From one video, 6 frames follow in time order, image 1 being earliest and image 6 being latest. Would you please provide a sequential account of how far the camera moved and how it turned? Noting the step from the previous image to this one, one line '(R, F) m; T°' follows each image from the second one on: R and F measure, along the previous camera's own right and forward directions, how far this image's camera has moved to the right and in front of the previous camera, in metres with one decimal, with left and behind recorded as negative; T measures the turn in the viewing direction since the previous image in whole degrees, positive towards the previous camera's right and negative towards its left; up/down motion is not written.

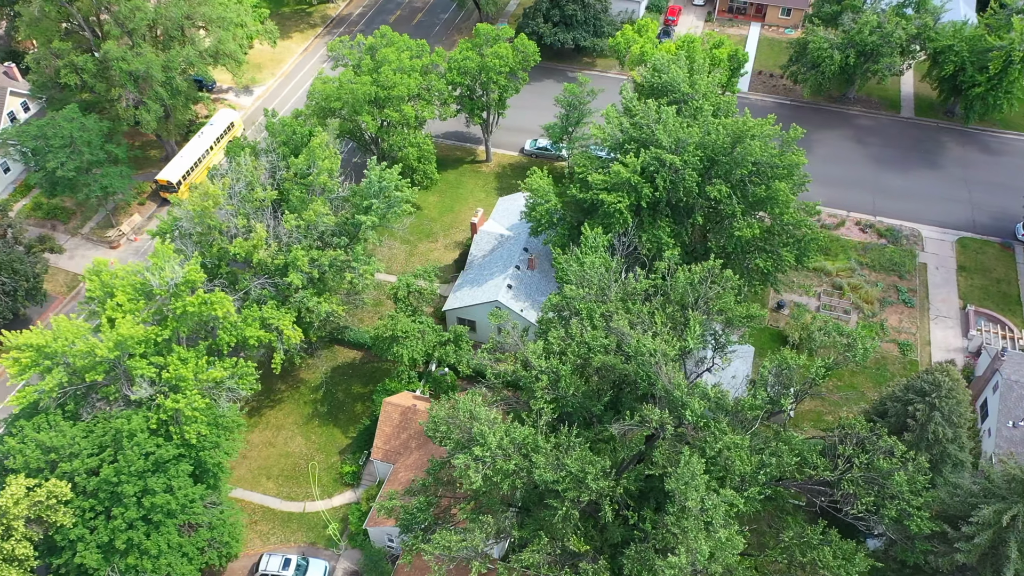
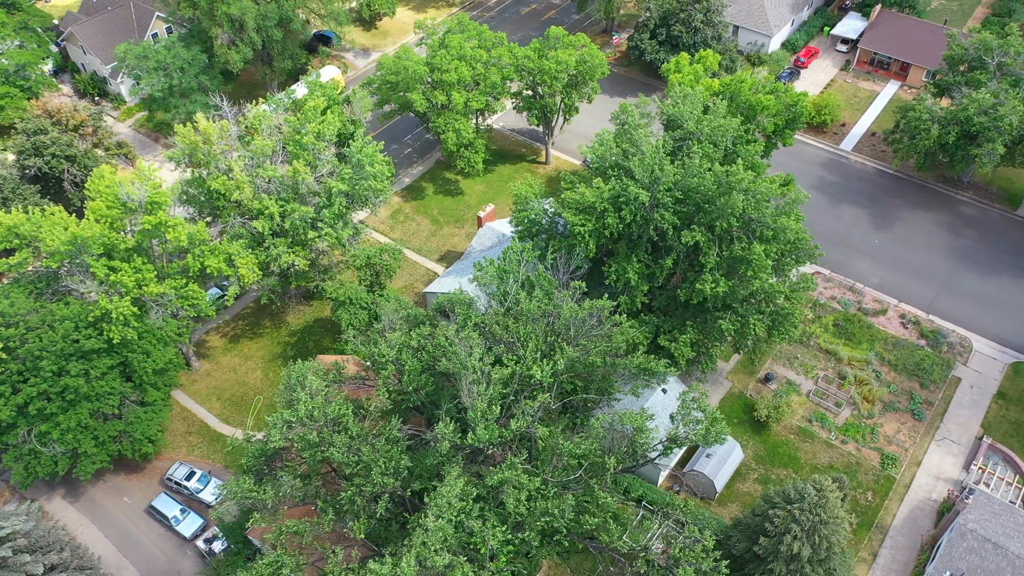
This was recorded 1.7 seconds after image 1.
(+10.1, +1.1) m; -14°
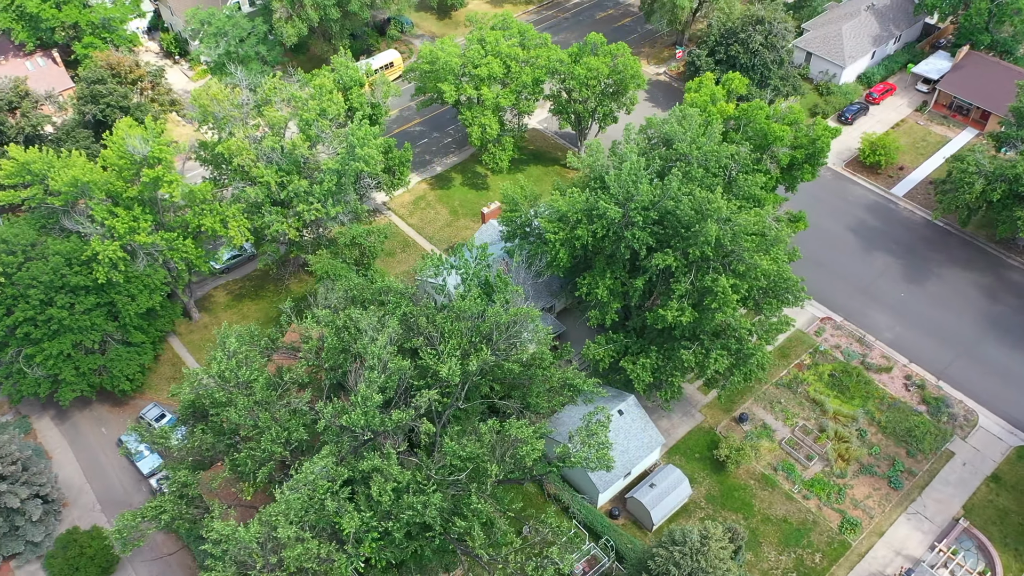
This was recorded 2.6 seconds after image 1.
(+5.9, +0.4) m; -8°
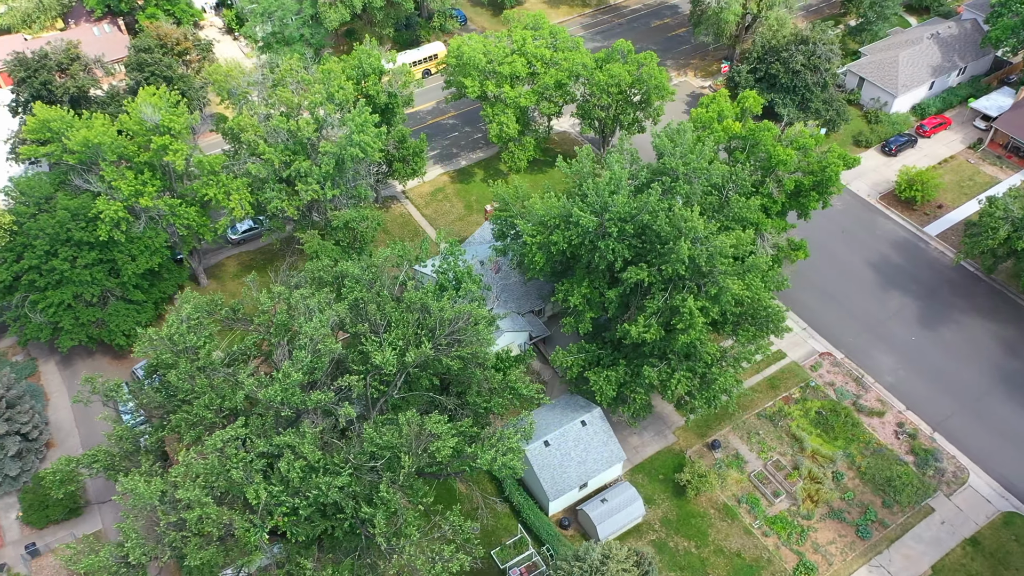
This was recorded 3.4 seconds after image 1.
(+4.4, +0.2) m; -6°
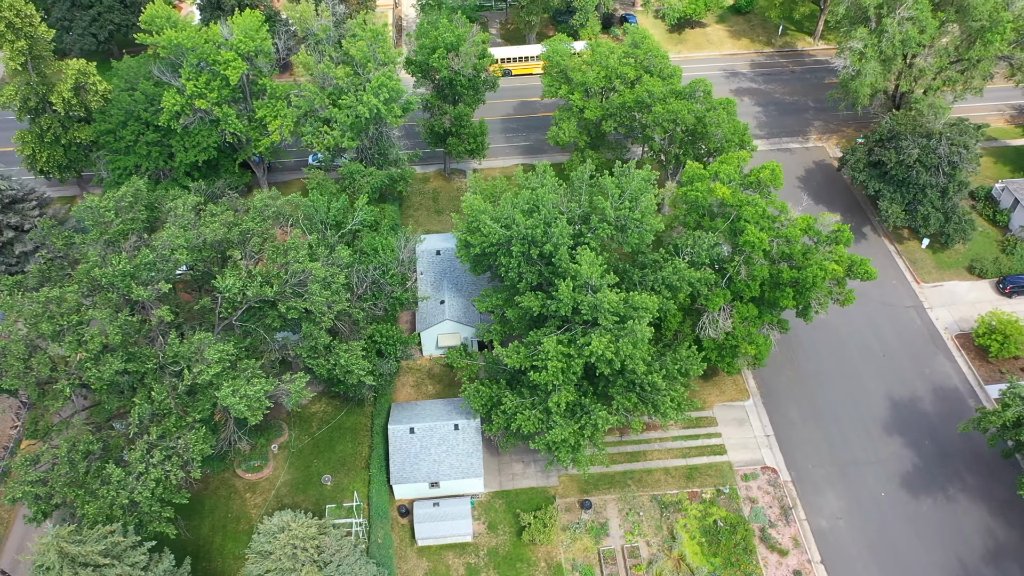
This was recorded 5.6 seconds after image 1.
(+13.5, +2.1) m; -18°
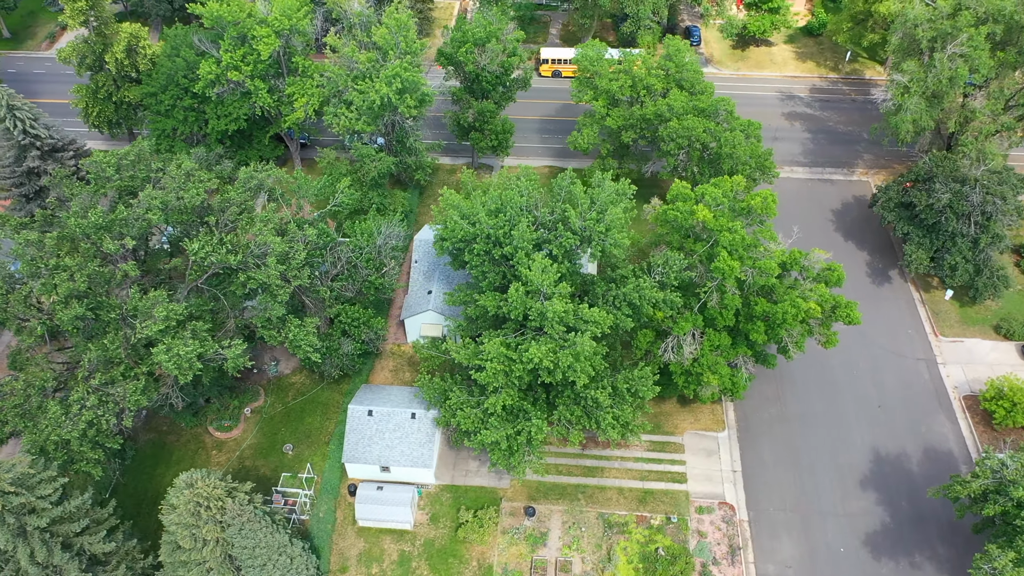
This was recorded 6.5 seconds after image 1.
(+5.1, +0.3) m; -7°
